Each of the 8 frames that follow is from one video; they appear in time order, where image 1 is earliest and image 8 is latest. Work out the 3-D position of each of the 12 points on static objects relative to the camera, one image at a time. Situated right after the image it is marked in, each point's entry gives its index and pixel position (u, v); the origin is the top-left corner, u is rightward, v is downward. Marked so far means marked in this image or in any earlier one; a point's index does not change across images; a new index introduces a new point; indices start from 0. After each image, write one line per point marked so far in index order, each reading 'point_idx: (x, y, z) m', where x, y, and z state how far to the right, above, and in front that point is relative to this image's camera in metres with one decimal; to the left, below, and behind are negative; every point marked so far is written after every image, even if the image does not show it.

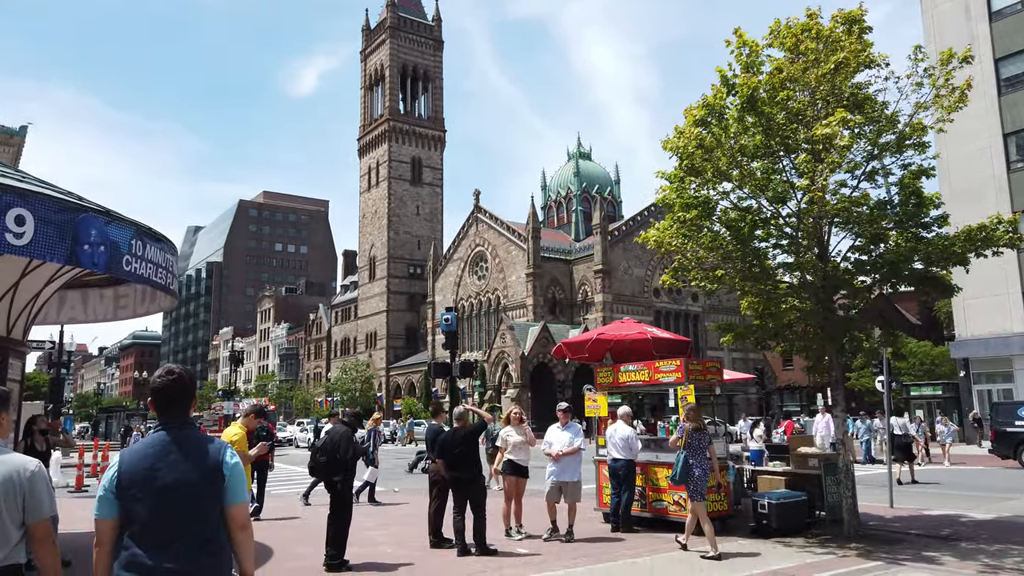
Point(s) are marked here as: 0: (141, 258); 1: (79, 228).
0: (-5.3, +0.4, +10.7) m
1: (-5.6, +0.8, +9.7) m
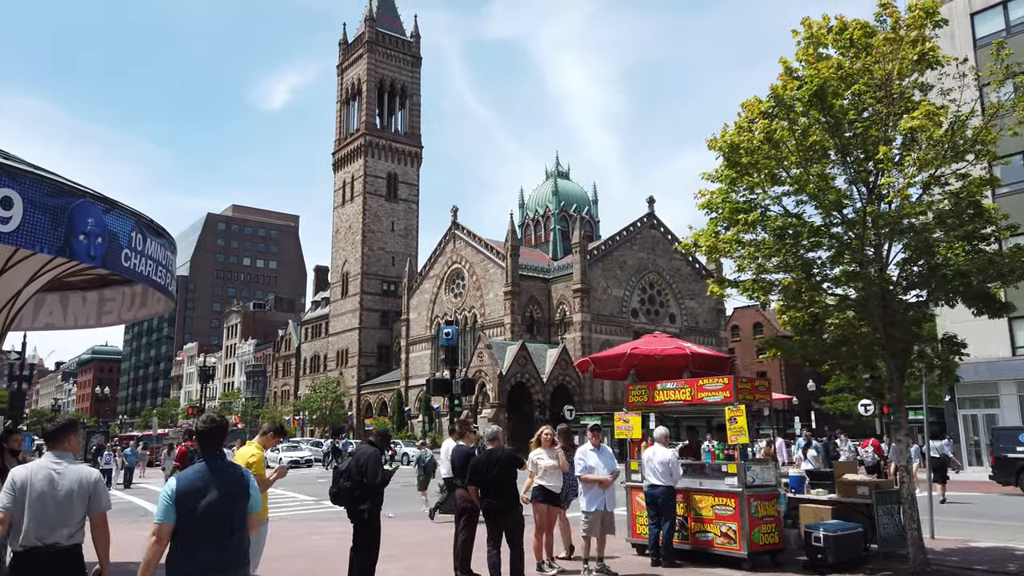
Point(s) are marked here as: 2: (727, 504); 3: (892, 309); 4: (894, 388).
0: (-4.7, +0.4, +9.5) m
1: (-4.9, +0.8, +8.4) m
2: (+3.2, -3.3, +11.2) m
3: (+5.9, -0.3, +11.6) m
4: (+5.9, -1.5, +11.5) m
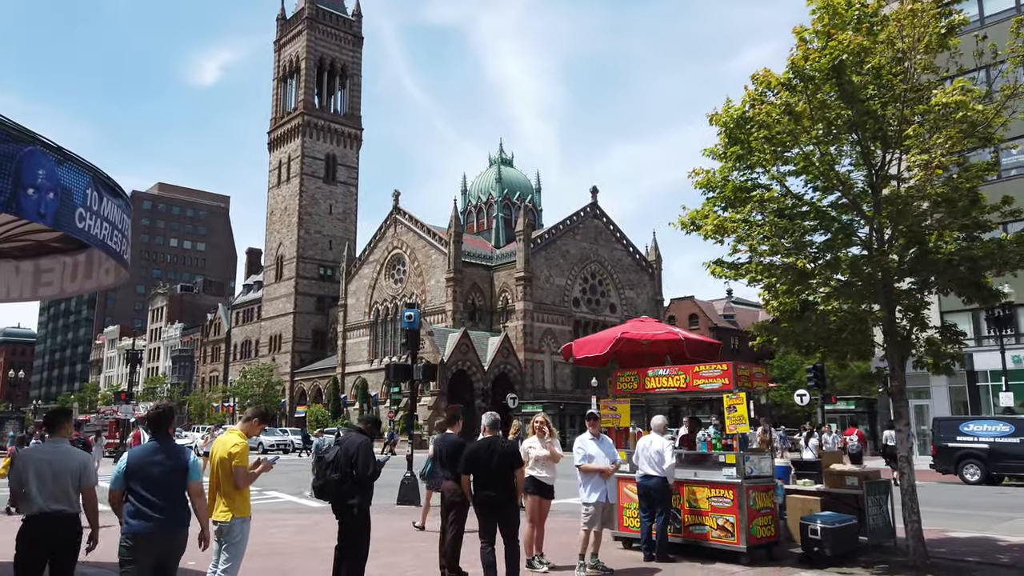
0: (-4.6, +0.8, +8.3) m
1: (-4.7, +1.2, +7.2) m
2: (+3.1, -3.0, +10.8) m
3: (+5.7, -0.1, +11.3) m
4: (+5.8, -1.3, +11.2) m
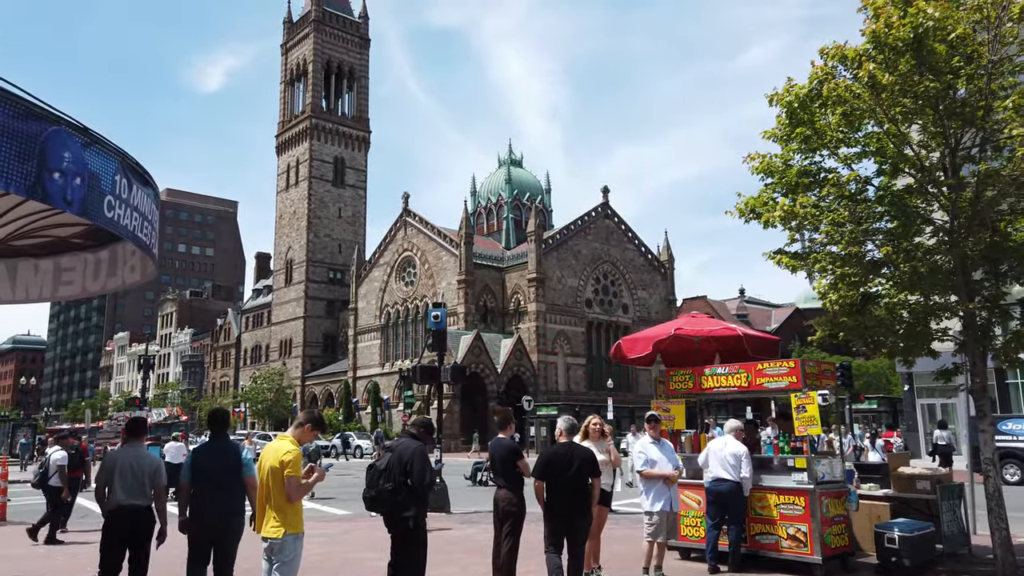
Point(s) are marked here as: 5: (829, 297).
0: (-3.9, +0.9, +7.6) m
1: (-4.1, +1.2, +6.5) m
2: (+3.8, -2.9, +10.0) m
3: (+6.4, 0.0, +10.5) m
4: (+6.5, -1.2, +10.5) m
5: (+4.9, -0.2, +11.6) m
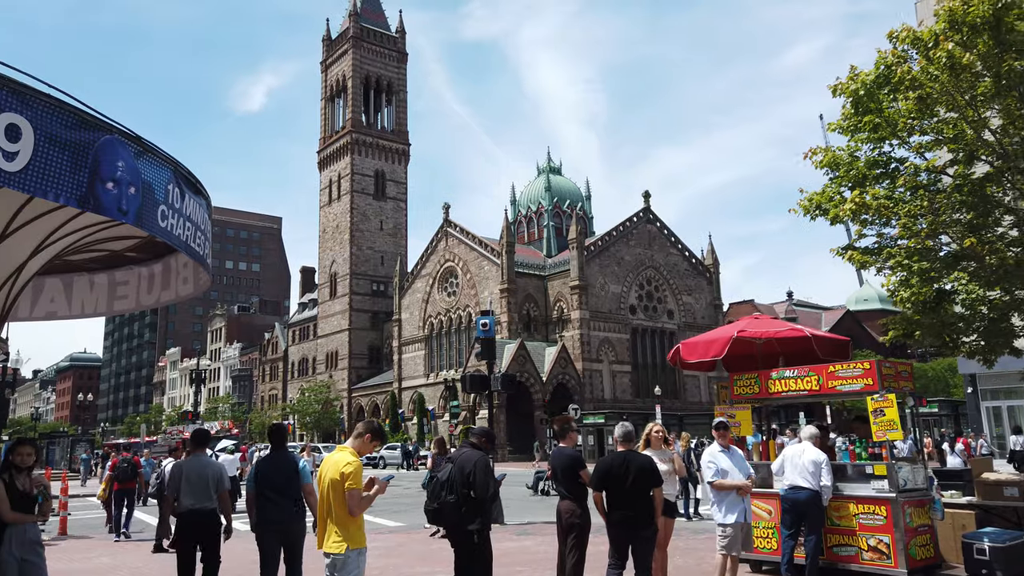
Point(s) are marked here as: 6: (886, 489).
0: (-3.4, +0.8, +7.5) m
1: (-3.5, +1.1, +6.4) m
2: (+4.6, -2.8, +9.4) m
3: (+7.2, +0.1, +9.9) m
4: (+7.3, -1.1, +9.8) m
5: (+5.8, -0.1, +11.0) m
6: (+4.7, -2.5, +9.4) m
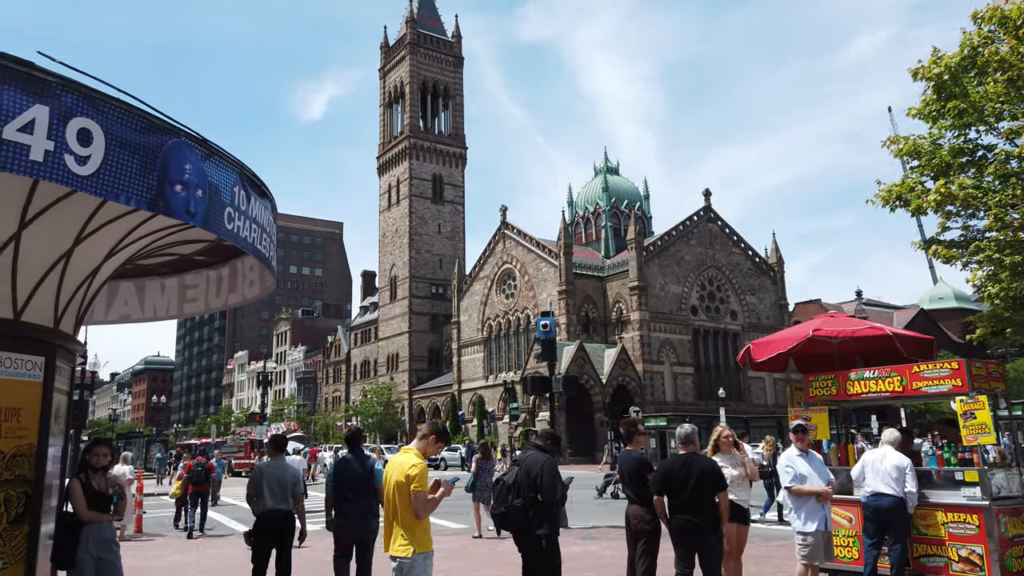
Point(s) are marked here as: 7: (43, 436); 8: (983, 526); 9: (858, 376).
0: (-2.7, +0.7, +7.5) m
1: (-3.0, +1.1, +6.5) m
2: (+5.4, -2.8, +8.9) m
3: (+8.0, +0.2, +9.1) m
4: (+8.1, -1.0, +9.0) m
5: (+6.6, 0.0, +10.3) m
6: (+5.5, -2.5, +8.8) m
7: (-4.6, -1.4, +7.3) m
8: (+5.5, -2.8, +8.7) m
9: (+4.7, -1.2, +10.3) m
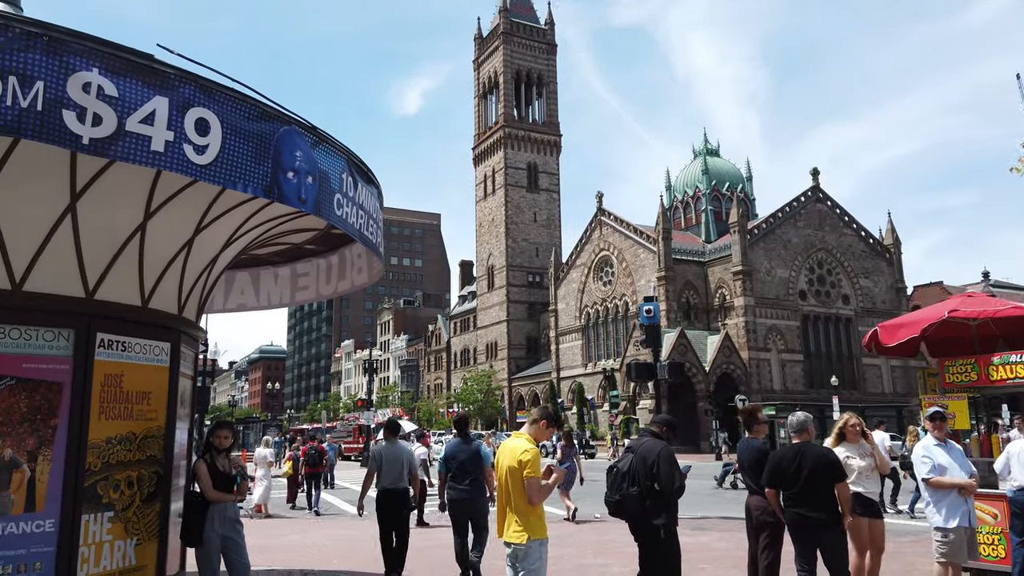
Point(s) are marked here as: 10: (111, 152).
0: (-1.6, +0.9, +7.6) m
1: (-2.0, +1.3, +6.6) m
2: (+6.6, -2.5, +7.9) m
3: (+9.2, +0.5, +7.7) m
4: (+9.3, -0.7, +7.6) m
5: (+8.0, +0.3, +9.2) m
6: (+6.7, -2.2, +7.8) m
7: (-3.5, -1.3, +7.6) m
8: (+6.7, -2.5, +7.7) m
9: (+6.1, -0.9, +9.4) m
10: (-2.9, +1.0, +5.3) m
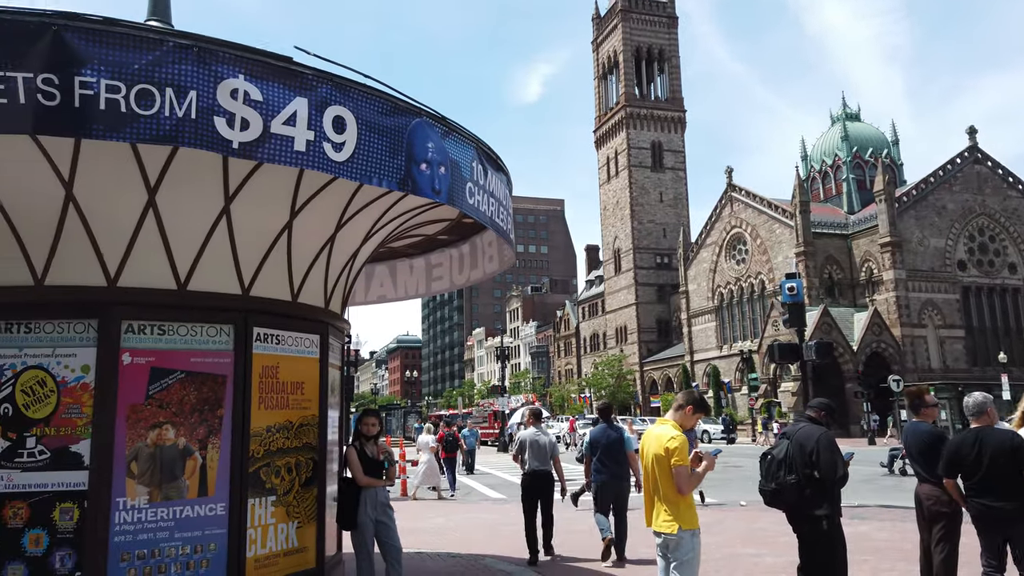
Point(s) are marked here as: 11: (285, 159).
0: (-0.3, +1.0, +7.6) m
1: (-0.9, +1.3, +6.6) m
2: (+8.0, -2.1, +6.5) m
3: (+10.4, +1.1, +5.9) m
4: (+10.5, -0.1, +5.8) m
5: (+9.5, +0.8, +7.5) m
6: (+8.1, -1.7, +6.4) m
7: (-2.0, -1.3, +7.9) m
8: (+8.1, -2.1, +6.4) m
9: (+7.7, -0.5, +8.0) m
10: (-1.9, +1.0, +5.6) m
11: (-1.7, +1.0, +5.7) m
